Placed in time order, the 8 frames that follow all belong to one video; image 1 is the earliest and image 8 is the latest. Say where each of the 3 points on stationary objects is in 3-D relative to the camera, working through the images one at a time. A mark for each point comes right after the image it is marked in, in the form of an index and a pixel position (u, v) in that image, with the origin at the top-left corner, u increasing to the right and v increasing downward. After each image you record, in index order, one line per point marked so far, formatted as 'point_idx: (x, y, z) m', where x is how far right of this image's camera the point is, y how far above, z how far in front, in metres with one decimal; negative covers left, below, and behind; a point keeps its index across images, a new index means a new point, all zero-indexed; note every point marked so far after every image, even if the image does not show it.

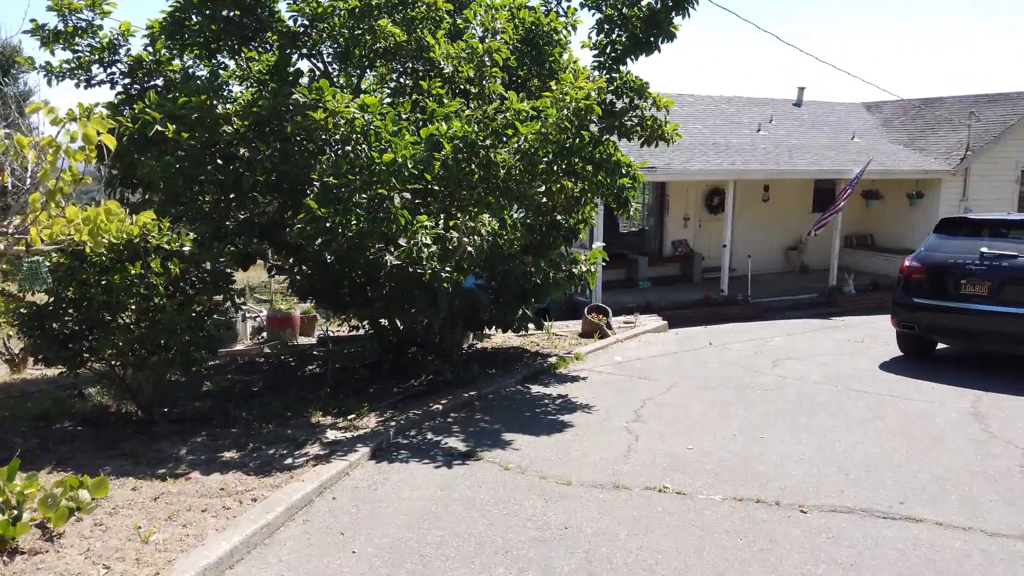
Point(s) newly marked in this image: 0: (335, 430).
0: (-1.5, -1.2, +6.3) m
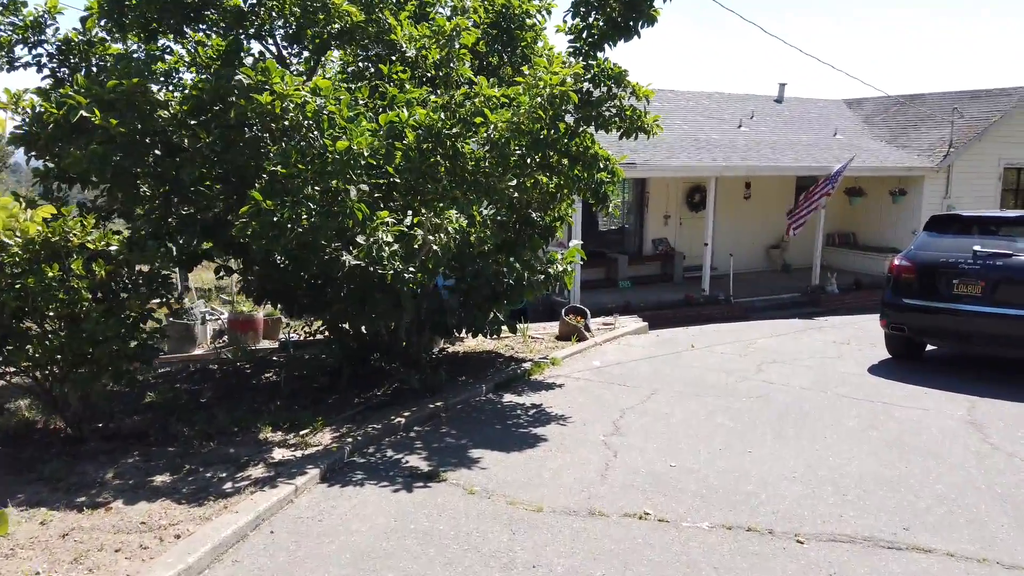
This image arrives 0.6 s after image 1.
0: (-1.8, -1.2, +5.7) m
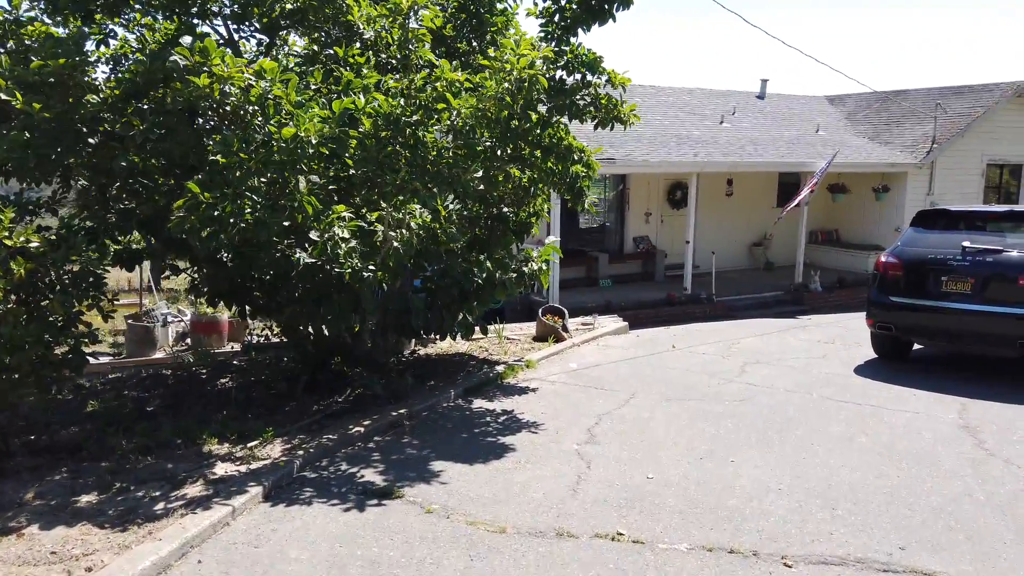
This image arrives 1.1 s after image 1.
0: (-2.0, -1.2, +5.2) m
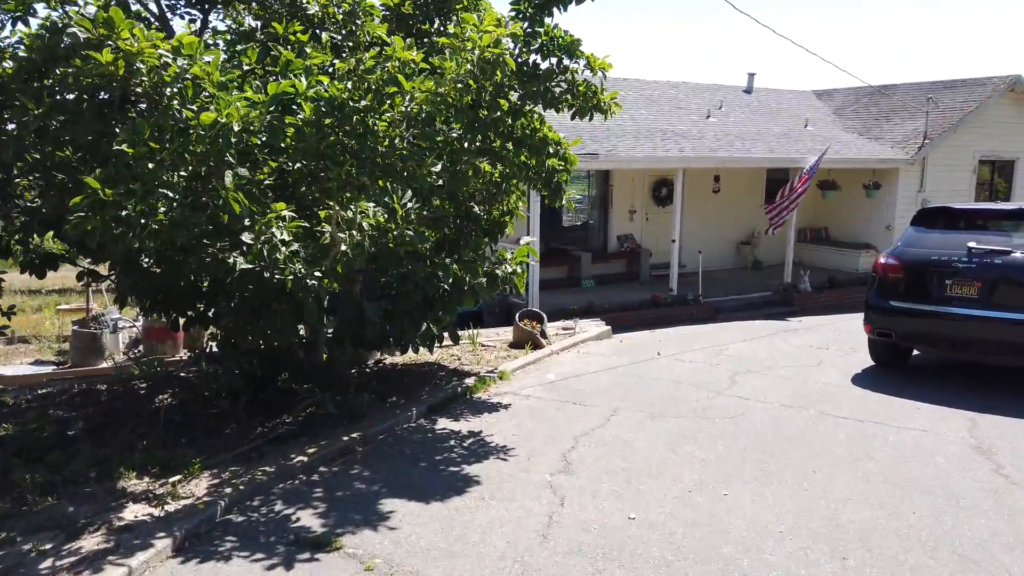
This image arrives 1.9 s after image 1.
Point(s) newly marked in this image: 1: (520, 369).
0: (-2.3, -1.3, +4.5) m
1: (+0.1, -1.0, +8.7) m
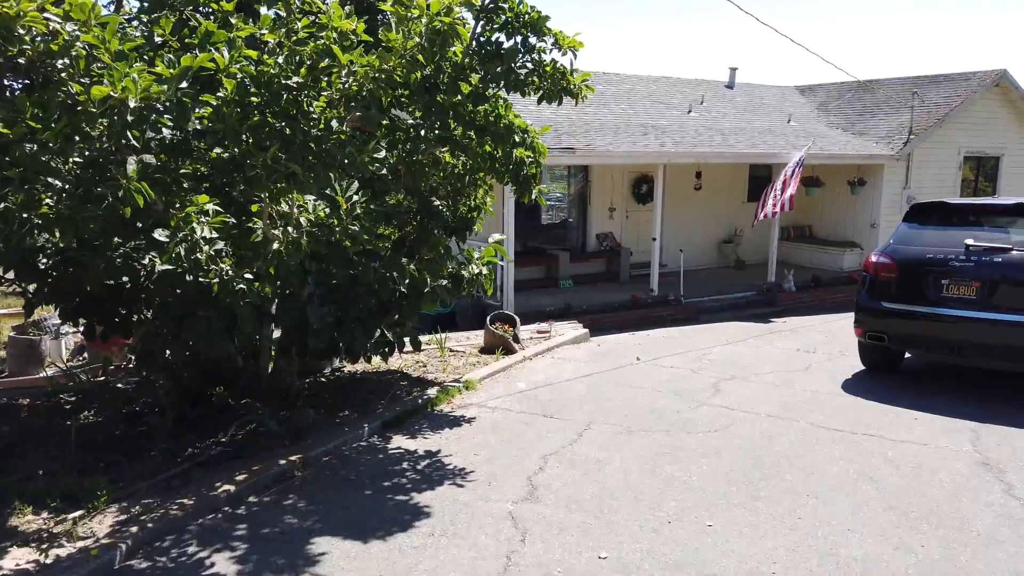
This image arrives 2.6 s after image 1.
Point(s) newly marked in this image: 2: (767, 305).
0: (-2.5, -1.3, +3.8) m
1: (-0.3, -1.0, +8.1) m
2: (+5.1, -0.3, +14.7) m
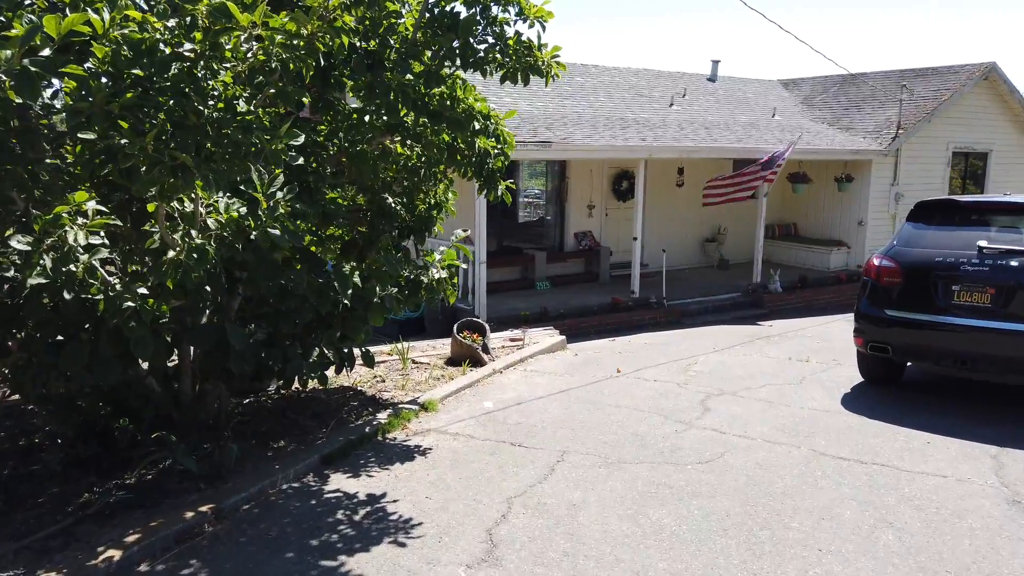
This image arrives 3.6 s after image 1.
0: (-2.7, -1.4, +2.9) m
1: (-0.6, -1.0, +7.3) m
2: (+4.6, -0.4, +14.0) m
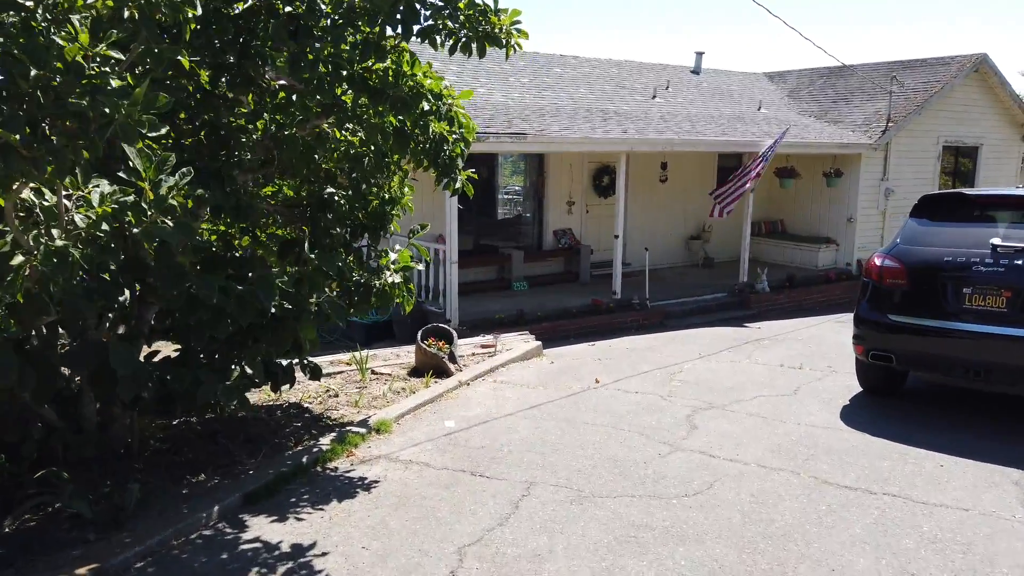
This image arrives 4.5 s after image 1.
0: (-2.9, -1.5, +2.1) m
1: (-0.9, -1.1, +6.5) m
2: (+4.1, -0.4, +13.4) m
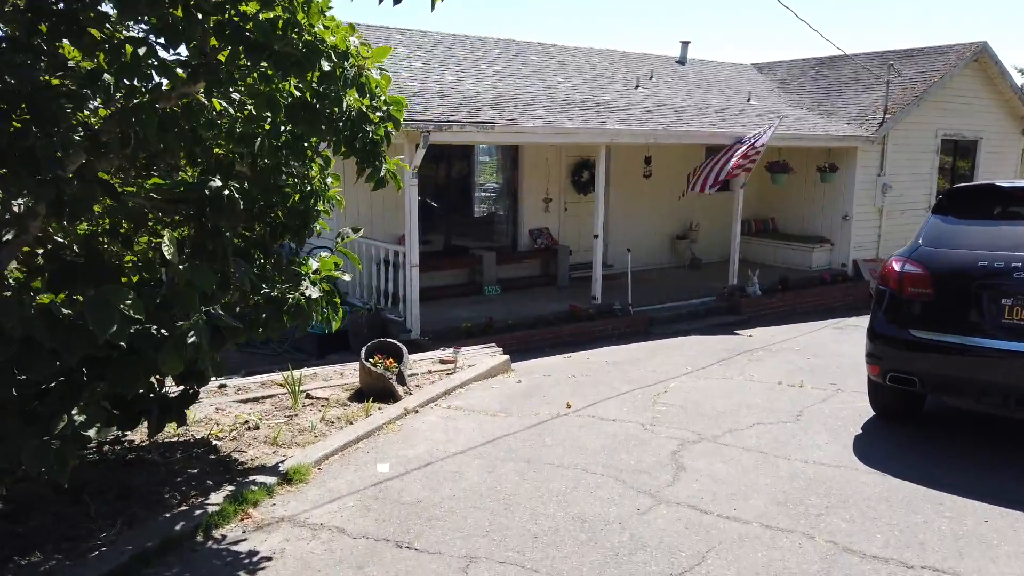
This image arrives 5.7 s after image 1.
0: (-3.2, -1.6, +1.0) m
1: (-1.3, -1.2, +5.4) m
2: (+3.6, -0.4, +12.3) m
